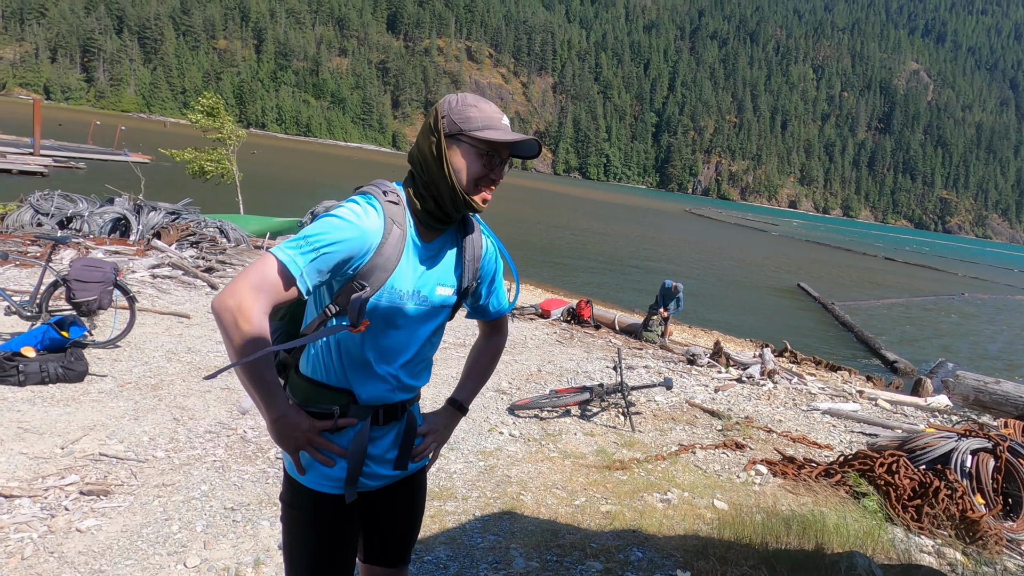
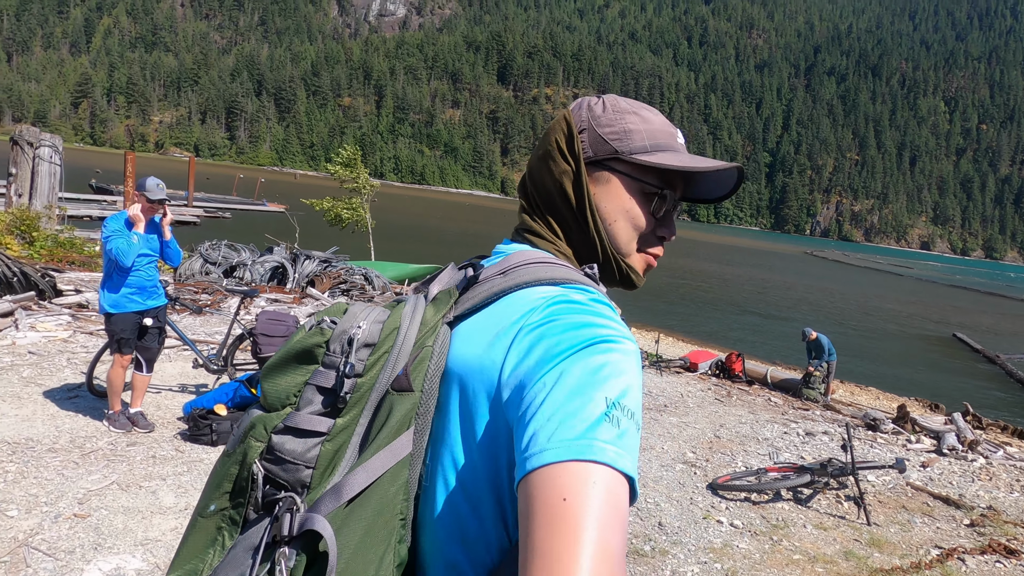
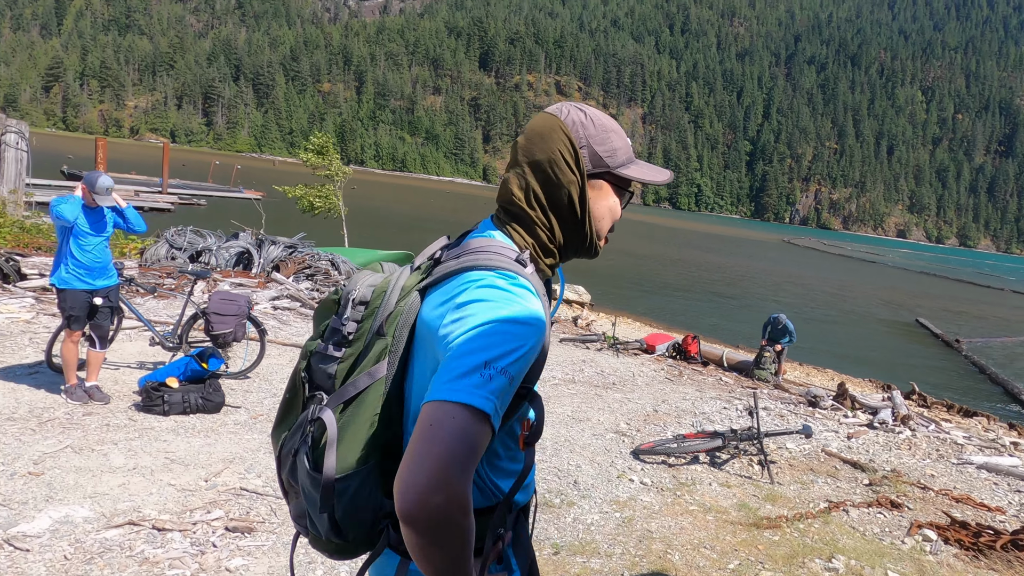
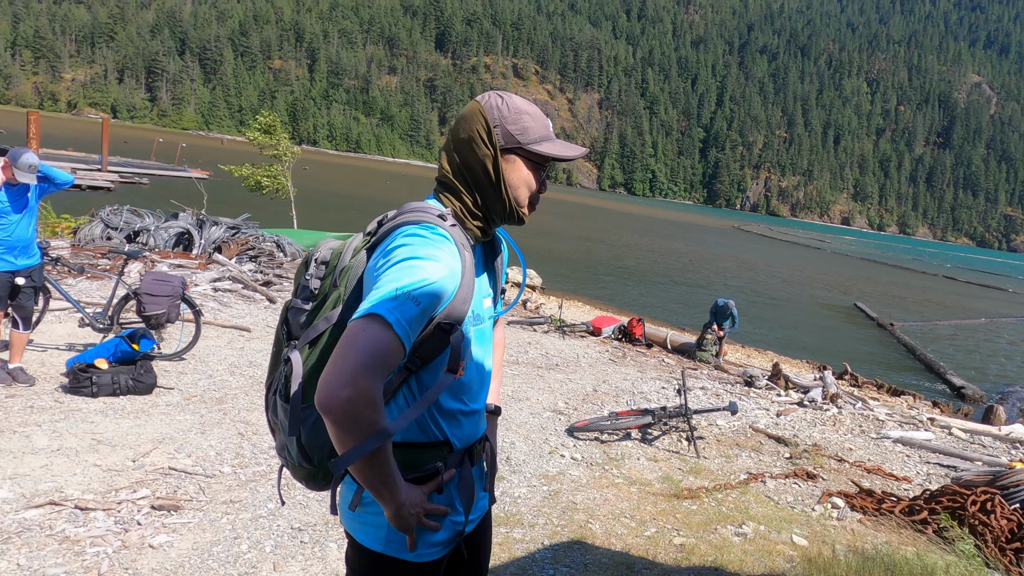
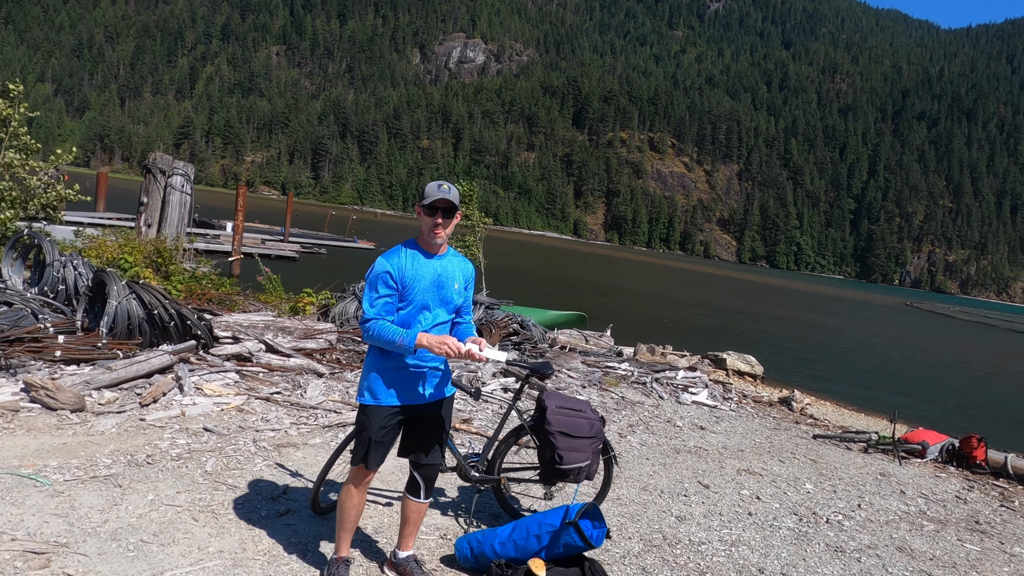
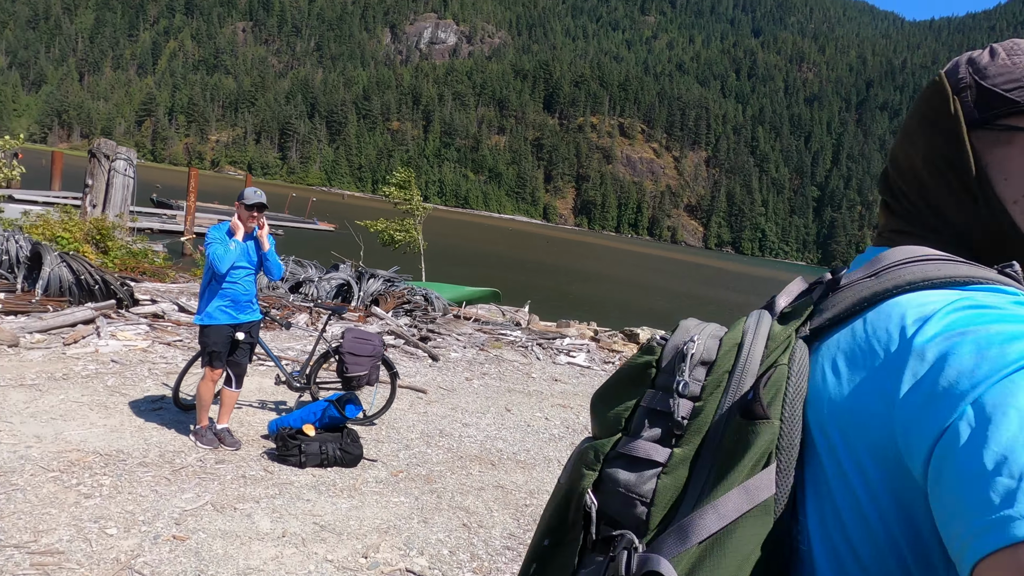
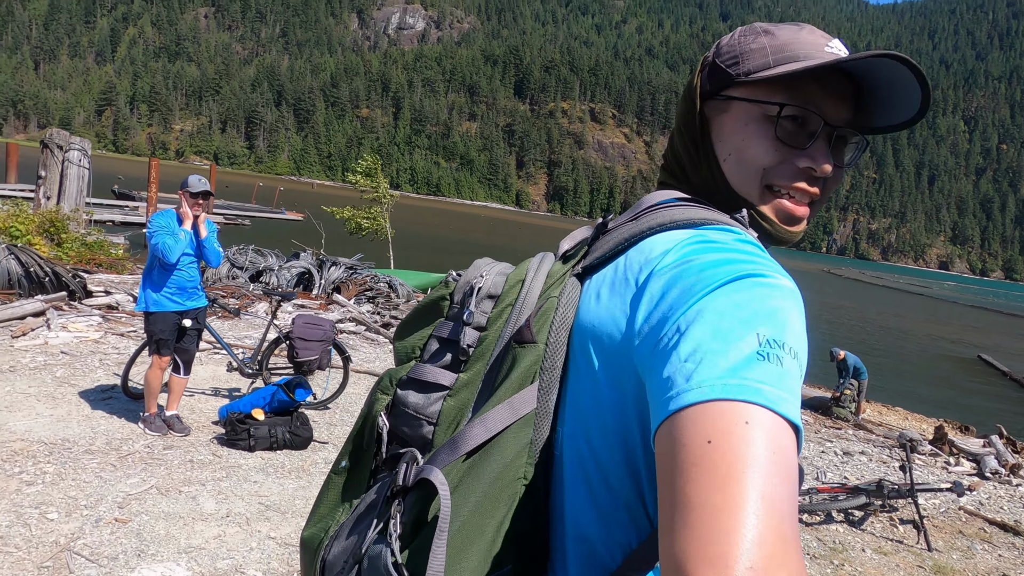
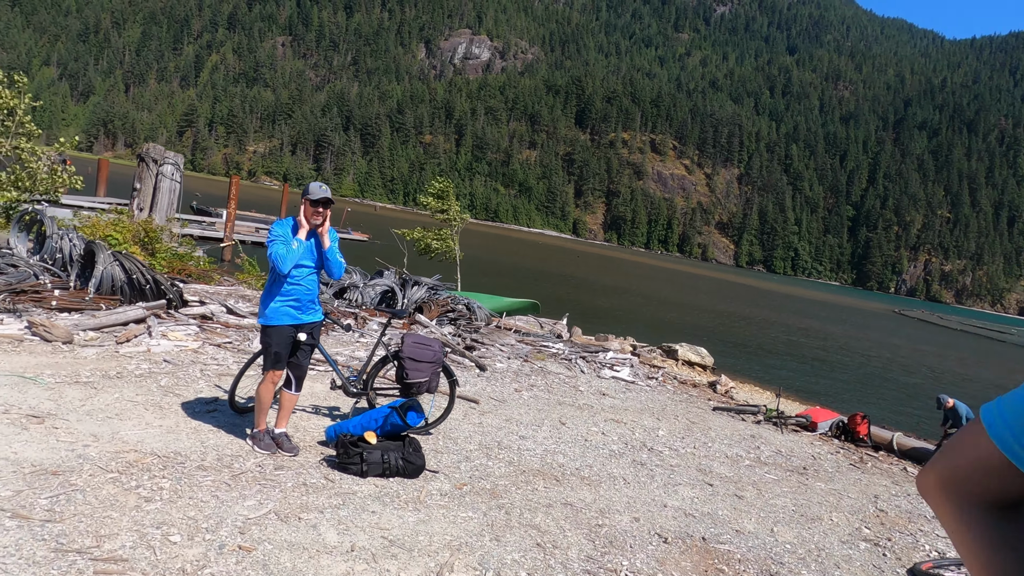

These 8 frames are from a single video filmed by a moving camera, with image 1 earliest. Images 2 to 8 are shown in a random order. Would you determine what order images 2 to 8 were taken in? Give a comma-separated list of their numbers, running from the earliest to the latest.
4, 3, 2, 7, 6, 8, 5
